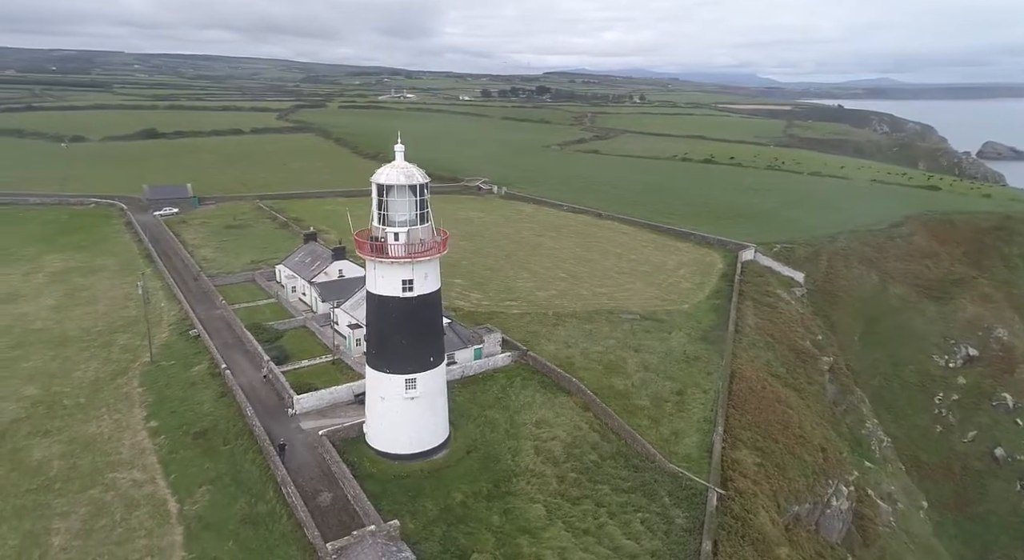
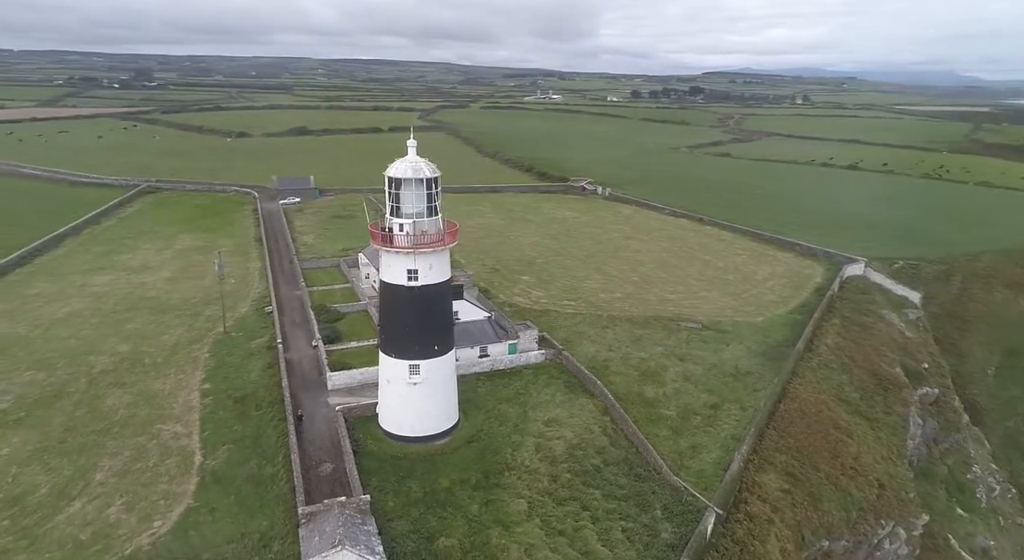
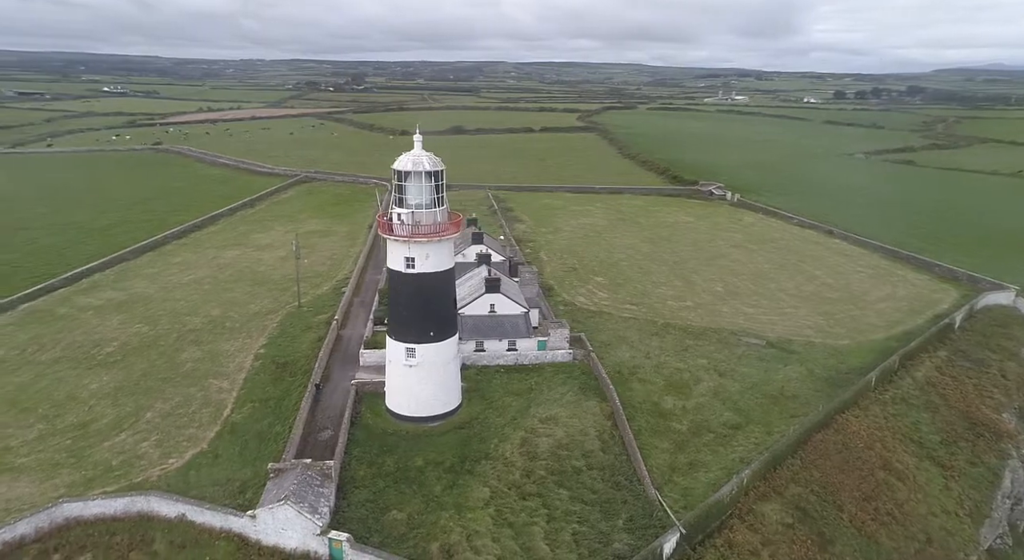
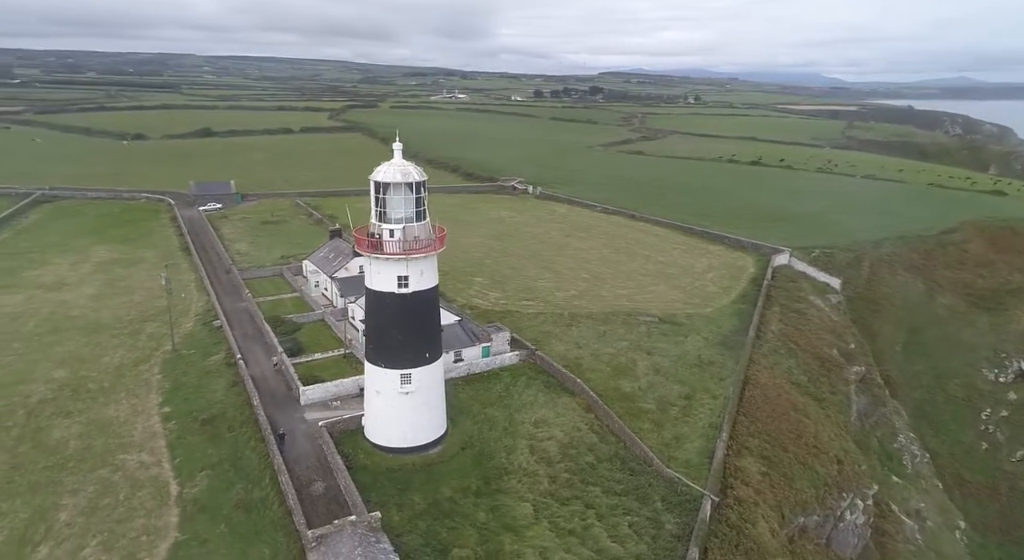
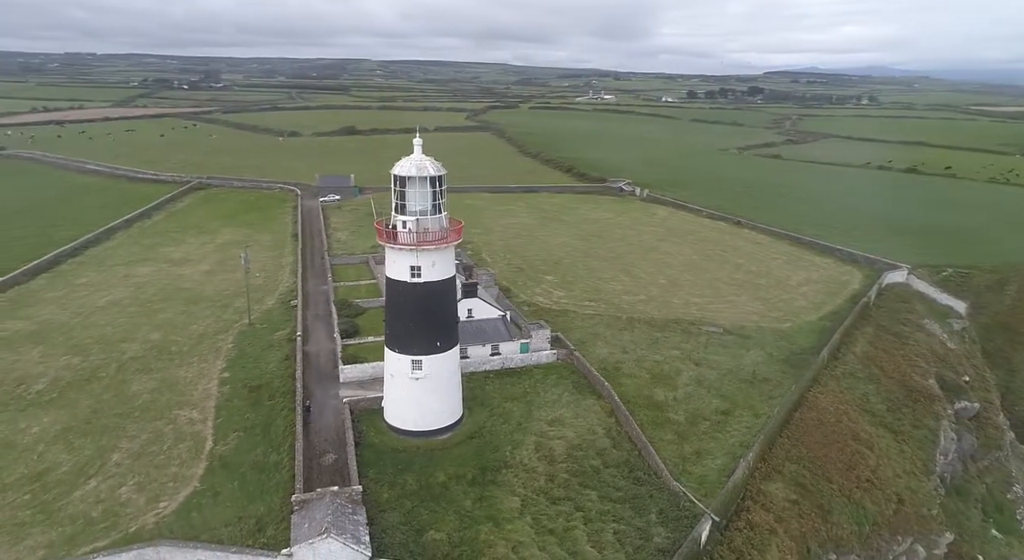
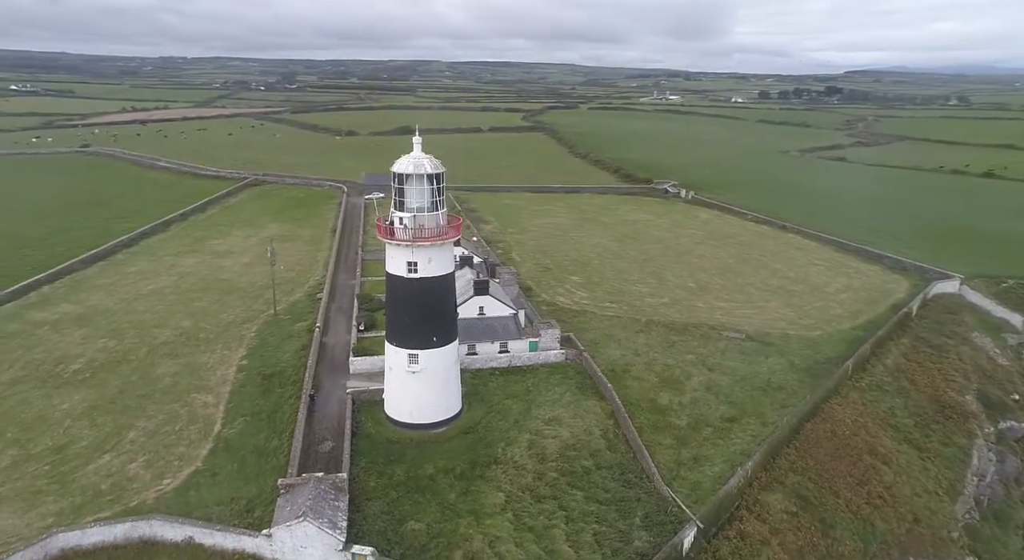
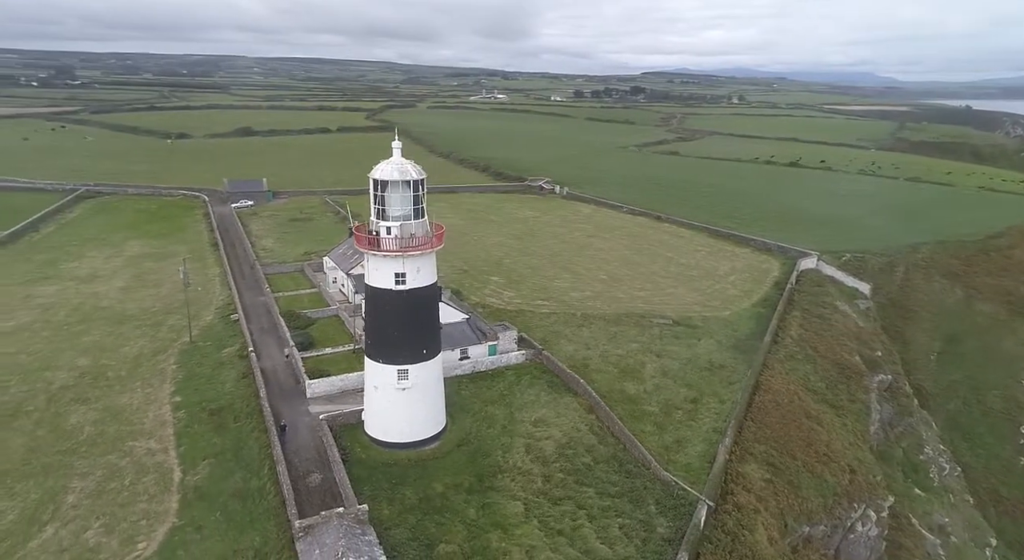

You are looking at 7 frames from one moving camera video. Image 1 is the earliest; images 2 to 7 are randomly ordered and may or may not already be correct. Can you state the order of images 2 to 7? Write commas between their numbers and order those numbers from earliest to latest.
4, 7, 2, 5, 6, 3
